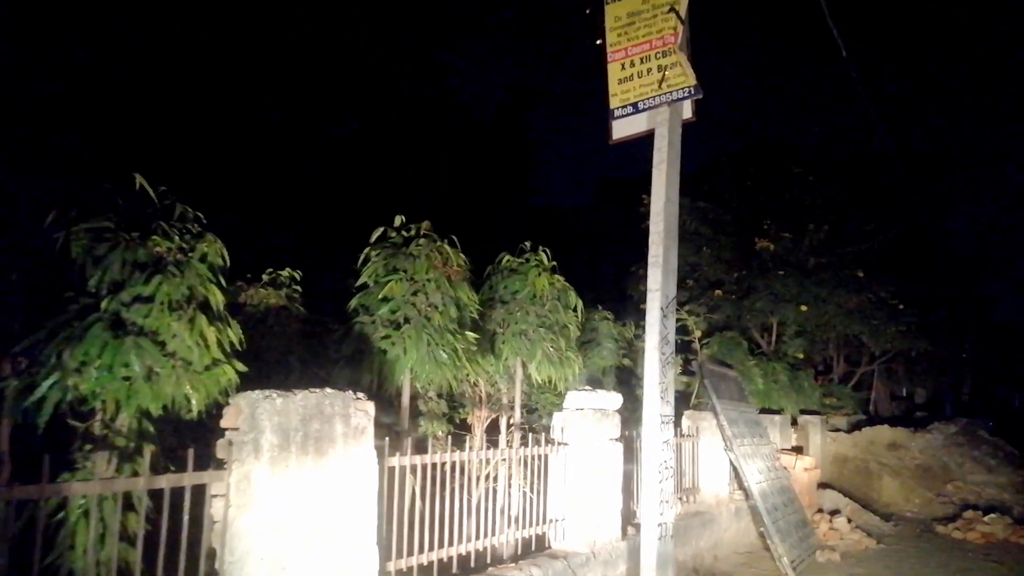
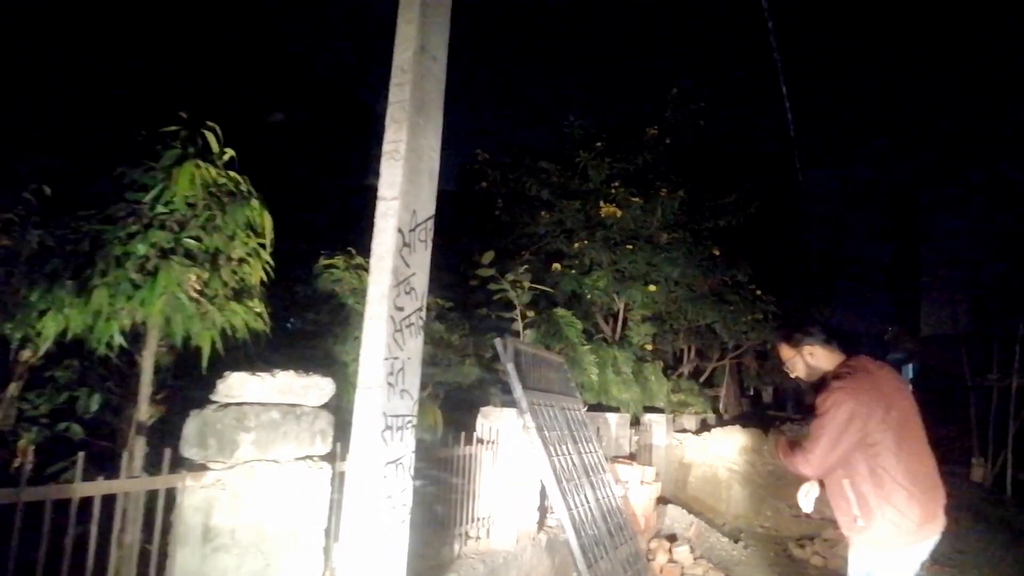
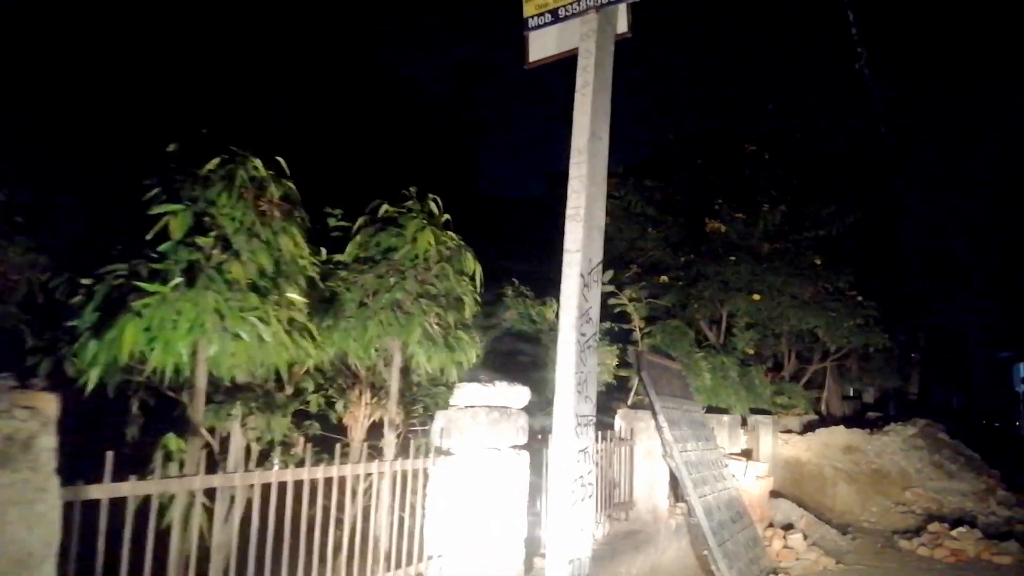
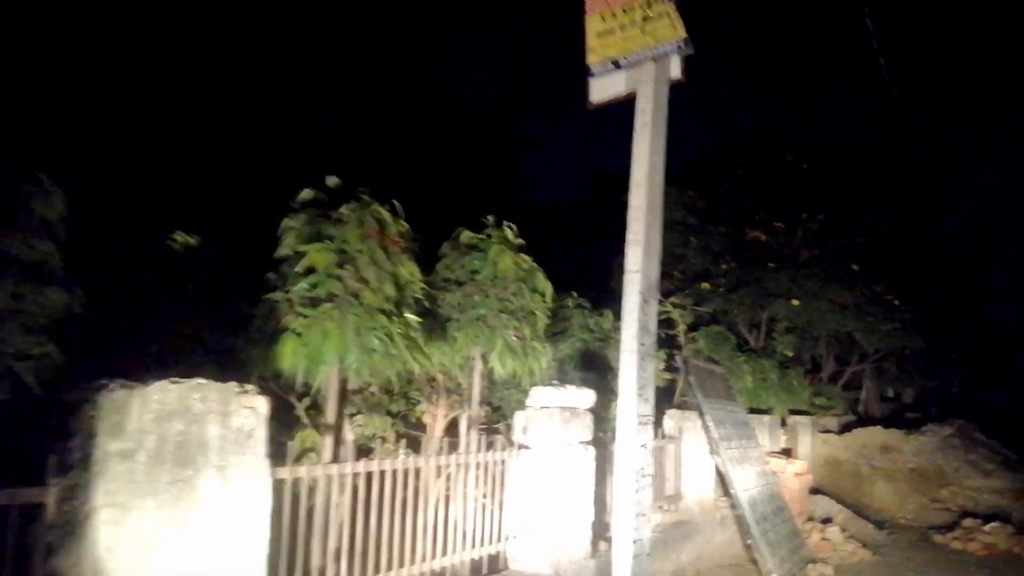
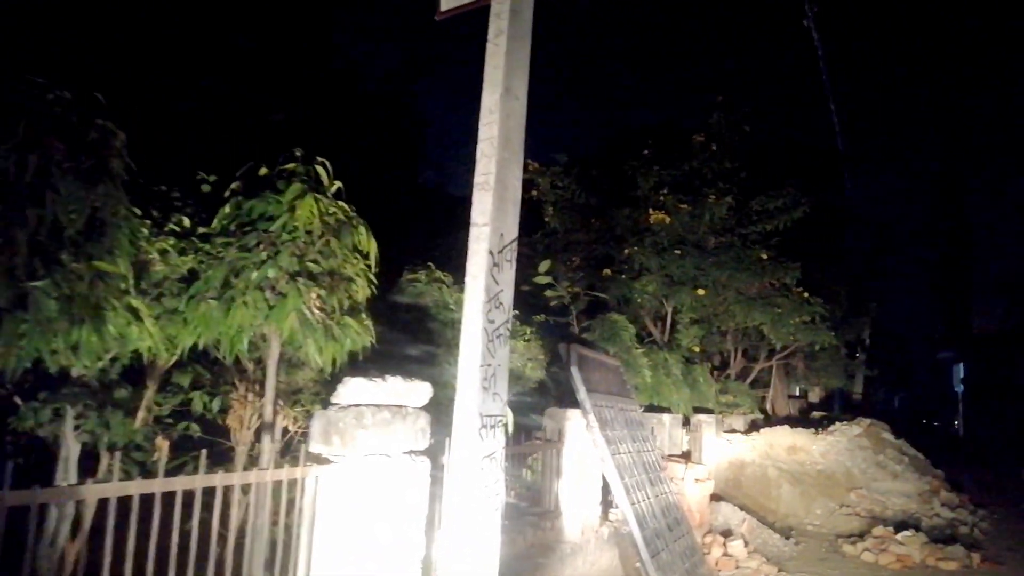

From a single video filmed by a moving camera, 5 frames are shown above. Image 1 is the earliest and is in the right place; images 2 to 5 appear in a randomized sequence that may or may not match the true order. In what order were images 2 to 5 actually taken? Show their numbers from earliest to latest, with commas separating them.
4, 3, 5, 2
